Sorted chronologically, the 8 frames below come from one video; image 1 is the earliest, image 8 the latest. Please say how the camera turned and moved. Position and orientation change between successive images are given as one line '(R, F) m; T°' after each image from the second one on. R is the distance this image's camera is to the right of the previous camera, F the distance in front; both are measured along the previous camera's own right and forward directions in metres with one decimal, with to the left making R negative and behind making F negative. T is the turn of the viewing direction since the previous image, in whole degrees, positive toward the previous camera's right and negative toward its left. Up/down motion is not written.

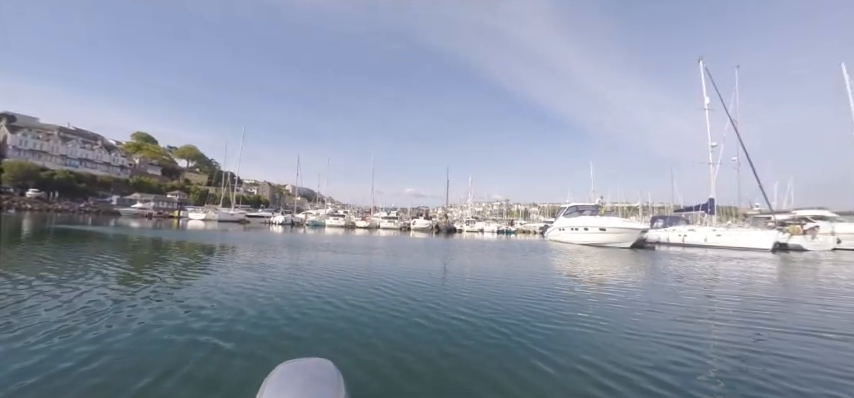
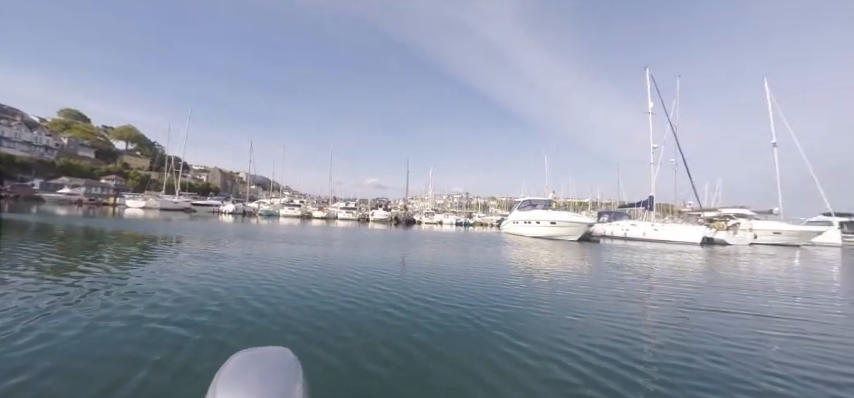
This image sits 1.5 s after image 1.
(-0.3, 0.0) m; +7°
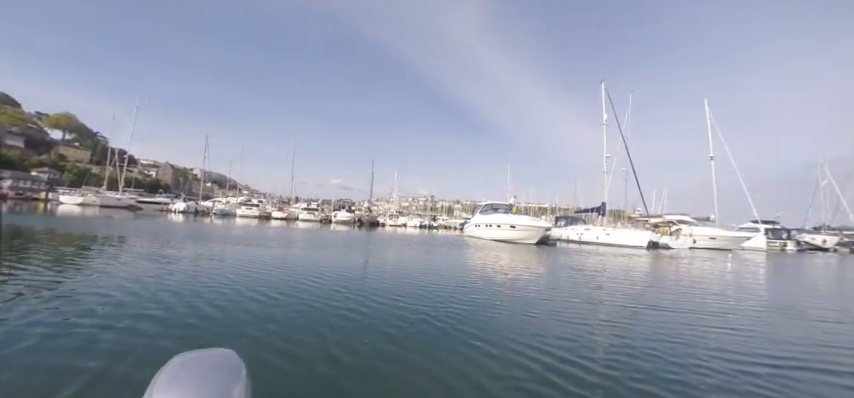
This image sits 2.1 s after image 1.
(-0.4, 0.0) m; +7°
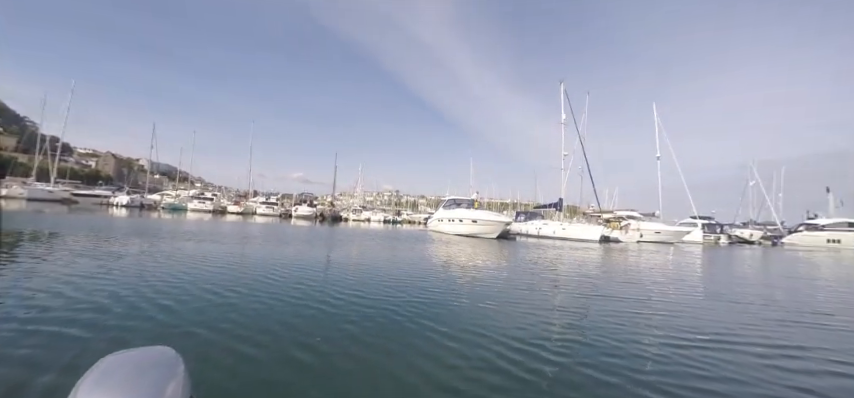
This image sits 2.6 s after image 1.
(-0.3, 0.0) m; +6°
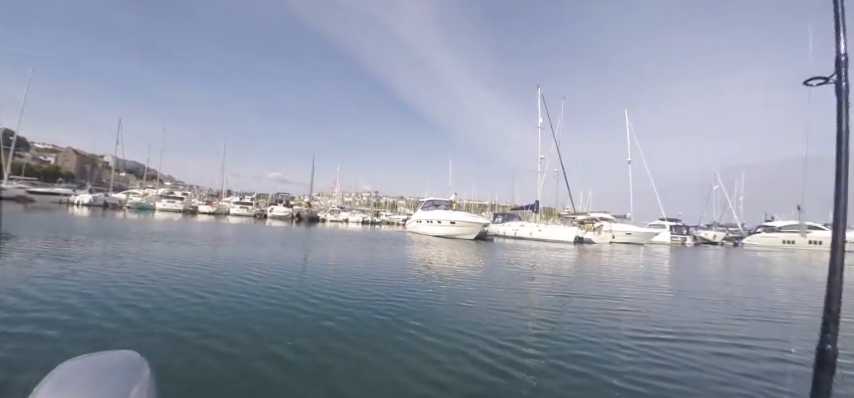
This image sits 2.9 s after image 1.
(-0.2, 0.0) m; +4°
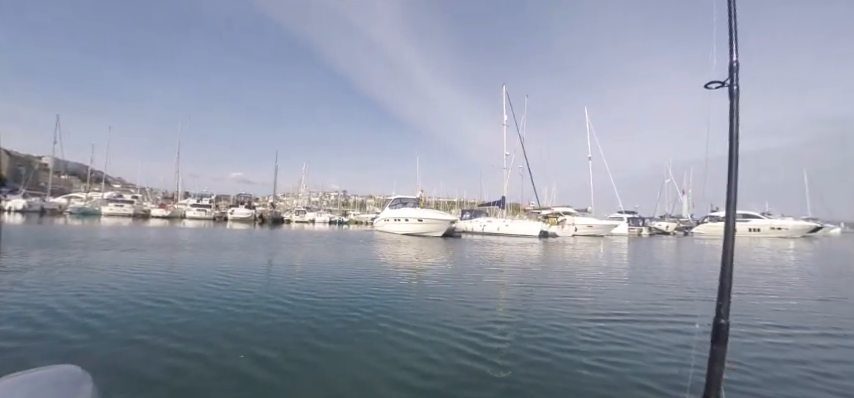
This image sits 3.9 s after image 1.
(-0.3, 0.0) m; +6°
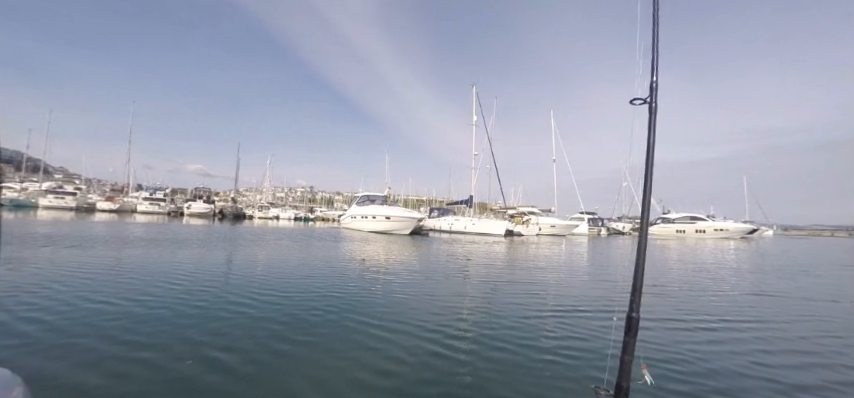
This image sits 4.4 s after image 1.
(-0.2, 0.0) m; +6°
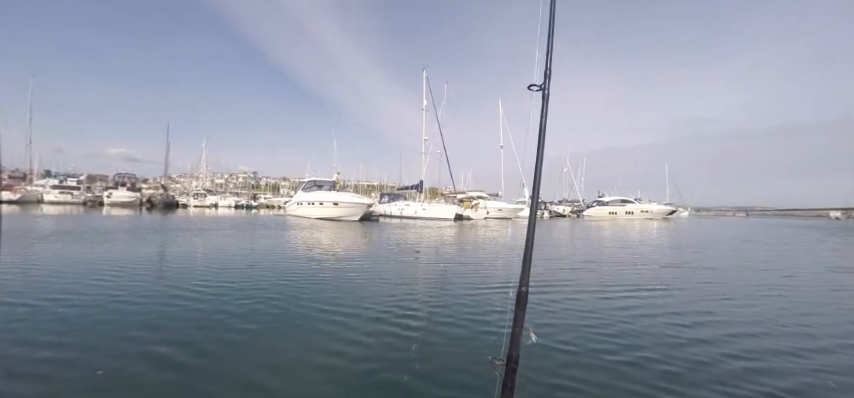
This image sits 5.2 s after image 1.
(-0.4, 0.0) m; +9°
